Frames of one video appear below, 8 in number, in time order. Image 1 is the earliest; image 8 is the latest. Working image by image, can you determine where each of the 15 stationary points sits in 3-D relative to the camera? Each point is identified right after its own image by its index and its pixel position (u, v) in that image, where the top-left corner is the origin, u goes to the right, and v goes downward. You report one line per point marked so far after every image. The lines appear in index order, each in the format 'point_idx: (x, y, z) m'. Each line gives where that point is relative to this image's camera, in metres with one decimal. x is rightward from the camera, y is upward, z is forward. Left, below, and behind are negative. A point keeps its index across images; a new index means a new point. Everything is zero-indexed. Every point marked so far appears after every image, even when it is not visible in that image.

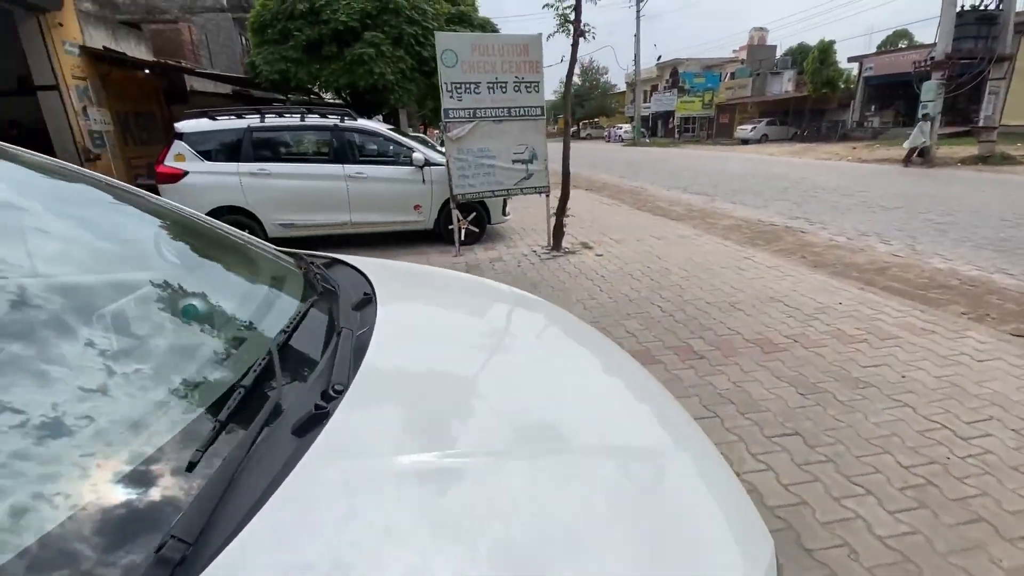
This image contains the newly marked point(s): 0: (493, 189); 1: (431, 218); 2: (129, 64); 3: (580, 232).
0: (-0.3, +1.2, +6.0) m
1: (-1.1, +0.9, +6.5) m
2: (-8.2, +4.7, +10.4) m
3: (+0.9, +0.8, +7.1) m
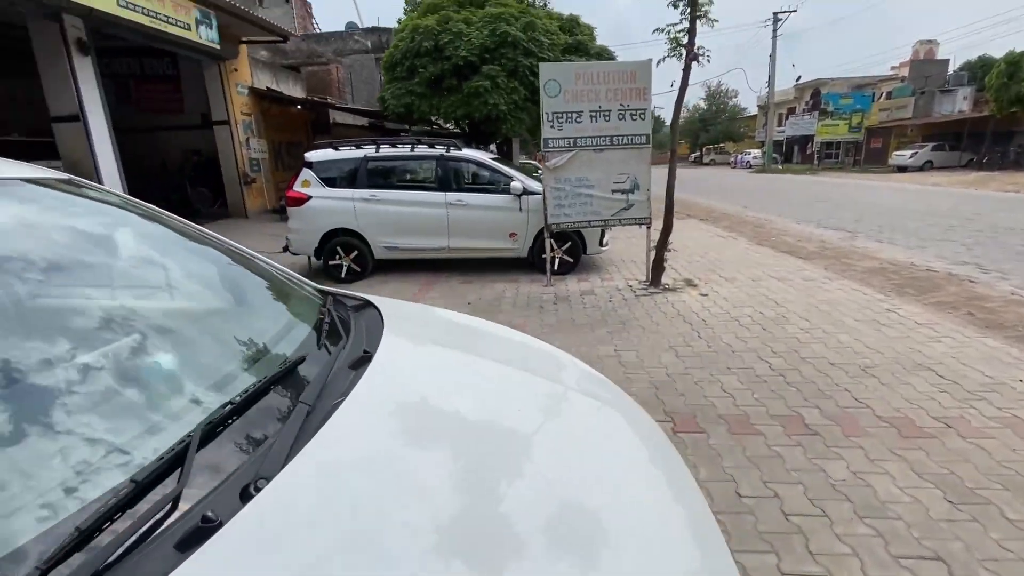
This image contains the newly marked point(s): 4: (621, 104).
0: (+0.9, +0.8, +5.7) m
1: (+0.1, +0.5, +6.5) m
2: (-5.6, +4.5, +12.0) m
3: (+2.3, +0.3, +6.5) m
4: (+1.2, +2.0, +5.4) m
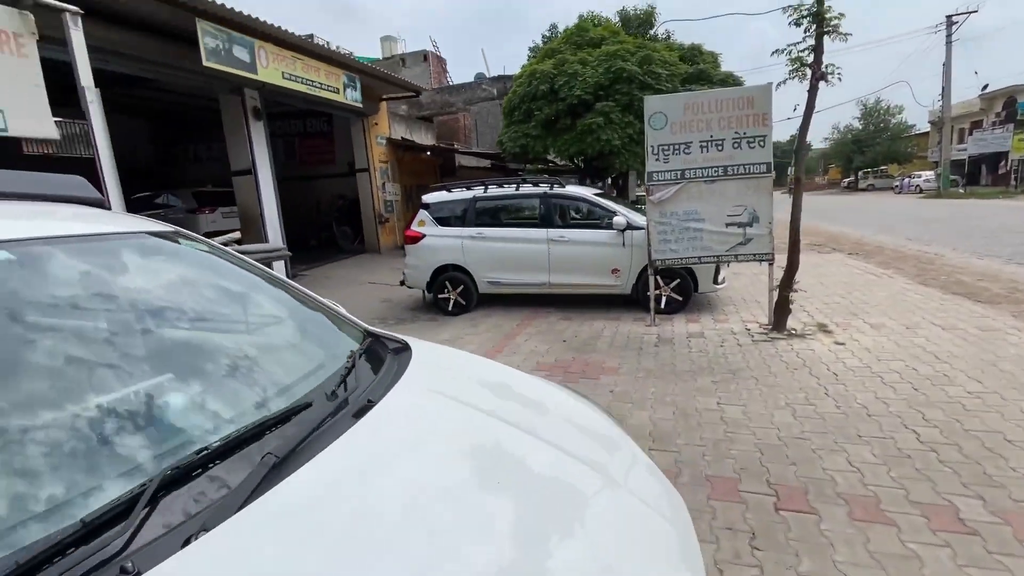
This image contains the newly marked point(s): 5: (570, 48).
0: (+2.0, +0.4, +5.3) m
1: (+1.5, +0.1, +6.2) m
2: (-2.6, +3.7, +13.2) m
3: (+3.5, -0.3, +5.7) m
4: (+2.2, +1.6, +5.0) m
5: (+1.3, +5.8, +12.0) m
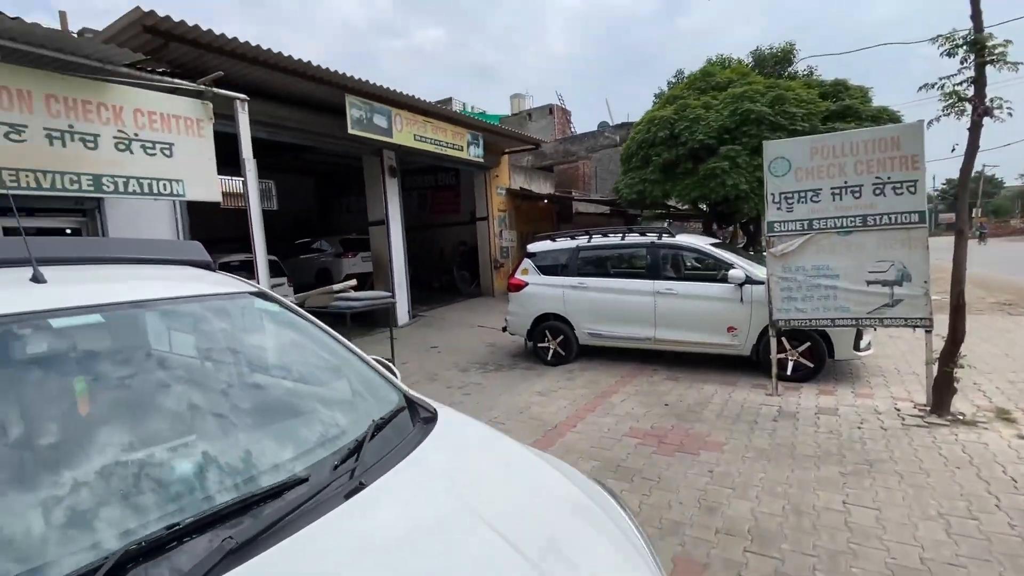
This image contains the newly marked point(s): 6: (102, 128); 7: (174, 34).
0: (+3.0, -0.3, +4.6) m
1: (+2.6, -0.6, +5.6) m
2: (+0.6, +2.5, +13.6) m
3: (+4.5, -0.9, +4.5) m
4: (+3.2, +1.0, +4.3) m
5: (+4.2, +4.5, +11.6) m
6: (-3.1, +1.2, +3.8) m
7: (-4.1, +3.1, +6.1) m
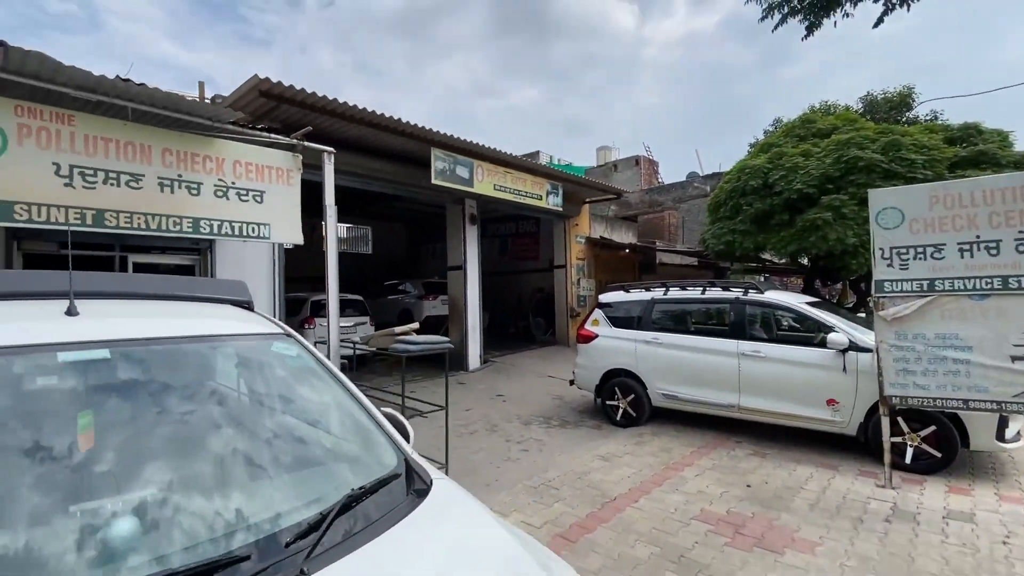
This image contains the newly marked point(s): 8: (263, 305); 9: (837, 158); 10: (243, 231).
0: (+3.4, -0.8, +3.8) m
1: (+3.3, -1.3, +4.8) m
2: (+2.8, +1.1, +13.3) m
3: (+4.9, -1.5, +3.4) m
4: (+3.7, +0.4, +3.6) m
5: (+6.1, +3.2, +10.9) m
6: (-2.6, +0.9, +4.2) m
7: (-3.1, +2.6, +6.7) m
8: (-3.7, -0.3, +7.4) m
9: (+6.1, +2.4, +9.4) m
10: (-2.4, +0.5, +4.4) m
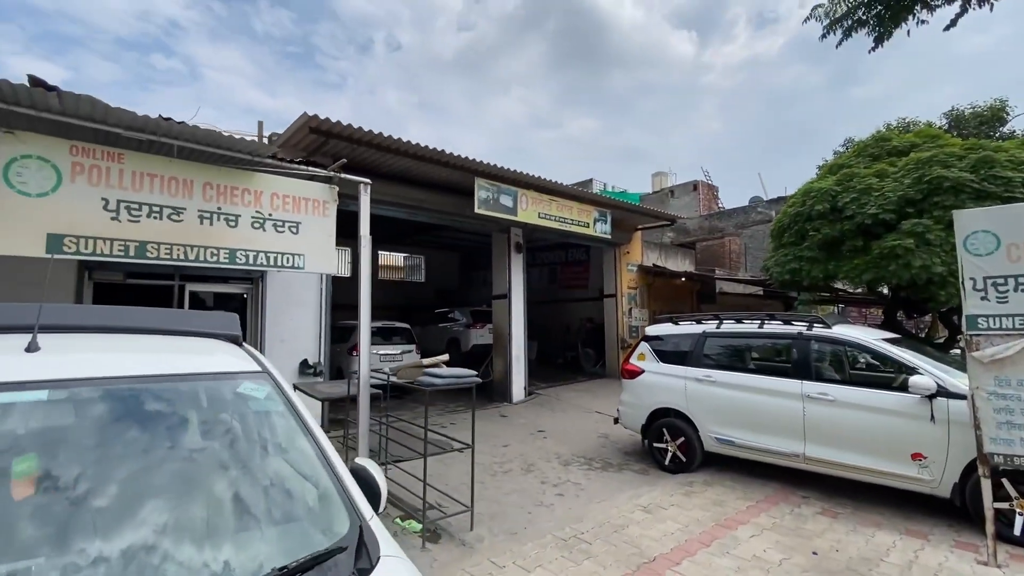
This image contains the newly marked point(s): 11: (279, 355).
0: (+3.6, -1.1, +3.1) m
1: (+3.5, -1.6, +4.1) m
2: (+4.1, +0.3, +12.7) m
3: (+5.0, -1.8, +2.5) m
4: (+3.8, +0.2, +3.0) m
5: (+7.1, +2.6, +10.1) m
6: (-2.3, +0.7, +4.3) m
7: (-2.5, +2.2, +7.0) m
8: (-3.1, -0.7, +7.6) m
9: (+6.9, +1.9, +8.6) m
10: (-2.1, +0.2, +4.4) m
11: (-3.4, -1.0, +7.3) m
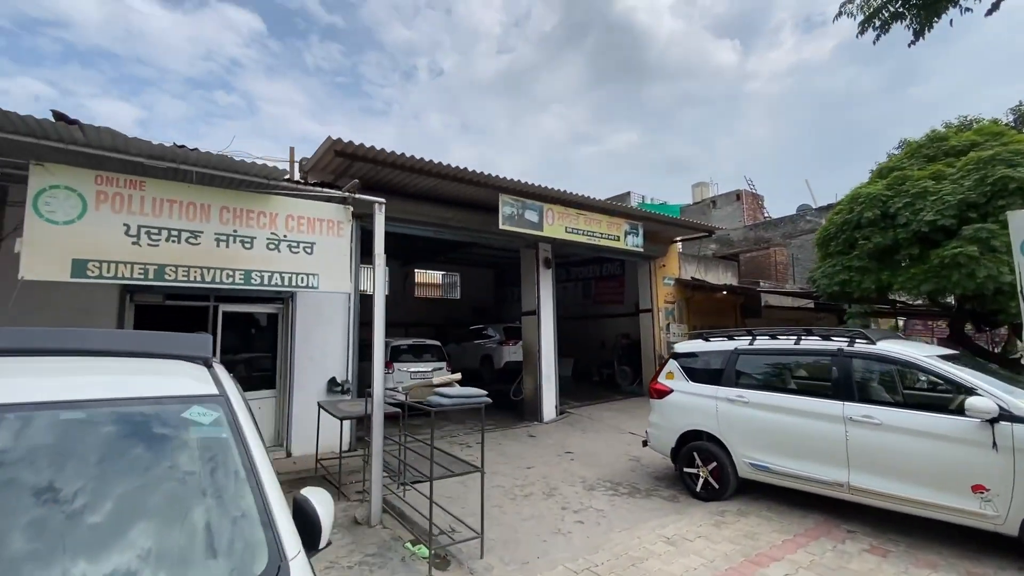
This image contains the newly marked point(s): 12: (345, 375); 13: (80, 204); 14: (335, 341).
0: (+3.6, -1.1, +2.6) m
1: (+3.6, -1.6, +3.6) m
2: (+4.8, 0.0, +12.2) m
3: (+4.9, -1.8, +1.9) m
4: (+3.8, +0.2, +2.5) m
5: (+7.6, +2.4, +9.4) m
6: (-2.2, +0.5, +4.4) m
7: (-2.2, +1.9, +7.1) m
8: (-2.7, -1.0, +7.7) m
9: (+7.3, +1.7, +7.9) m
10: (-2.0, +0.1, +4.5) m
11: (-3.0, -1.3, +7.4) m
12: (-2.6, -1.3, +7.7) m
13: (-3.3, +0.6, +3.8) m
14: (-2.7, -0.8, +7.7) m
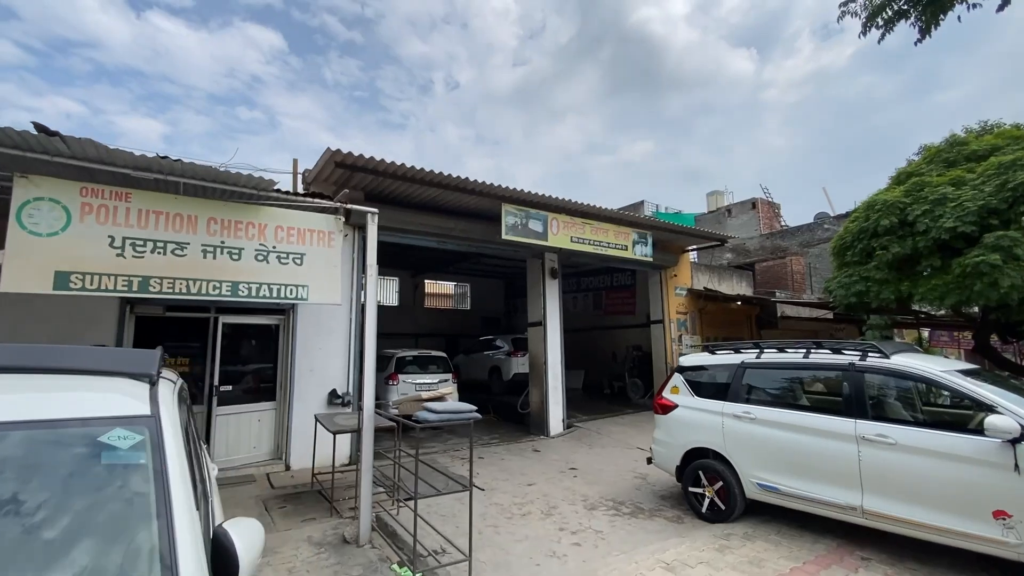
0: (+3.4, -1.1, +2.3) m
1: (+3.5, -1.7, +3.3) m
2: (+5.0, -0.3, +11.9) m
3: (+4.8, -1.8, +1.5) m
4: (+3.6, +0.1, +2.2) m
5: (+7.7, +2.2, +9.0) m
6: (-2.3, +0.4, +4.3) m
7: (-2.2, +1.8, +7.1) m
8: (-2.6, -1.2, +7.6) m
9: (+7.4, +1.6, +7.5) m
10: (-2.0, 0.0, +4.4) m
11: (-3.0, -1.4, +7.3) m
12: (-2.5, -1.5, +7.6) m
13: (-3.3, +0.5, +3.7) m
14: (-2.7, -1.0, +7.6) m
